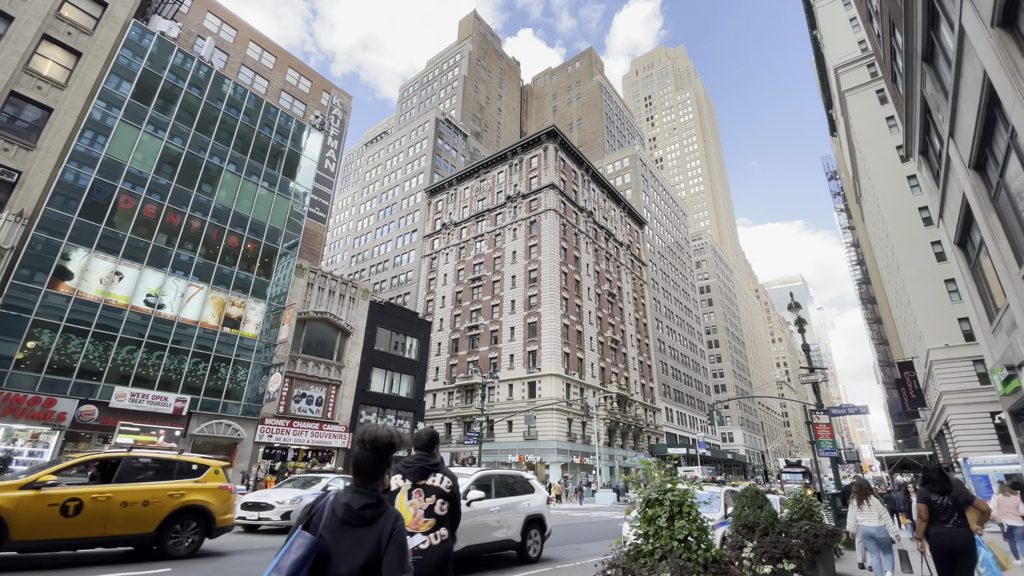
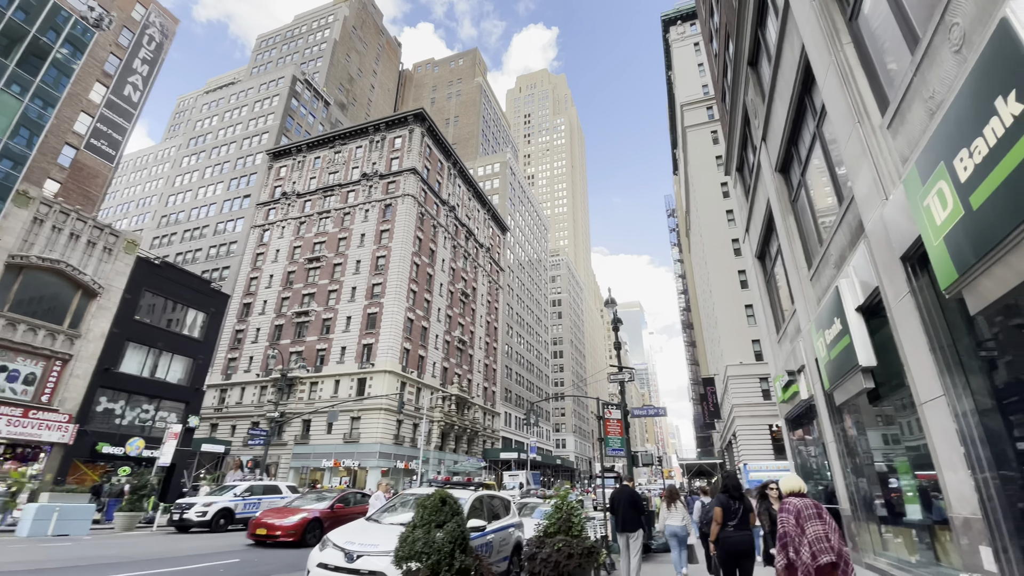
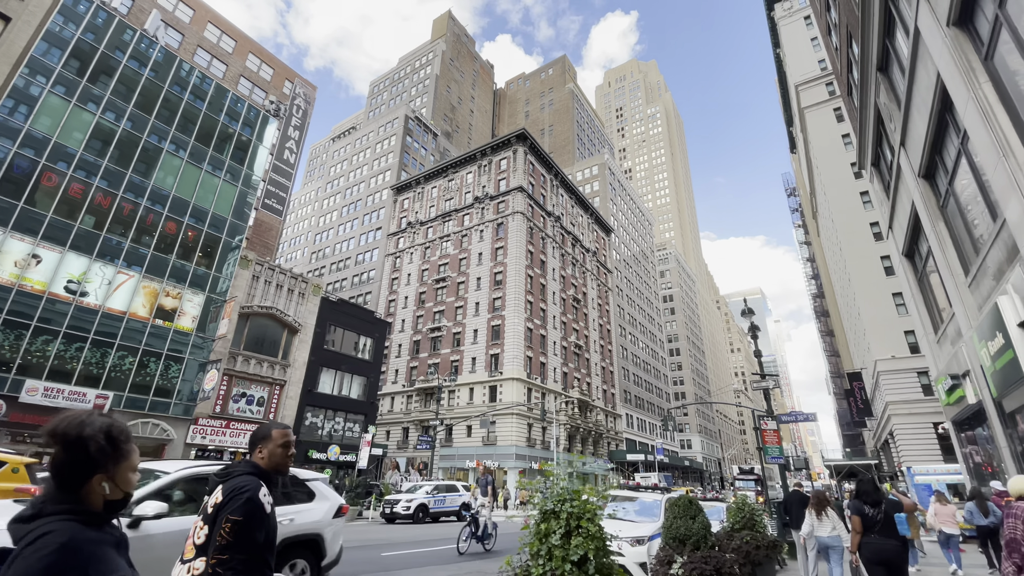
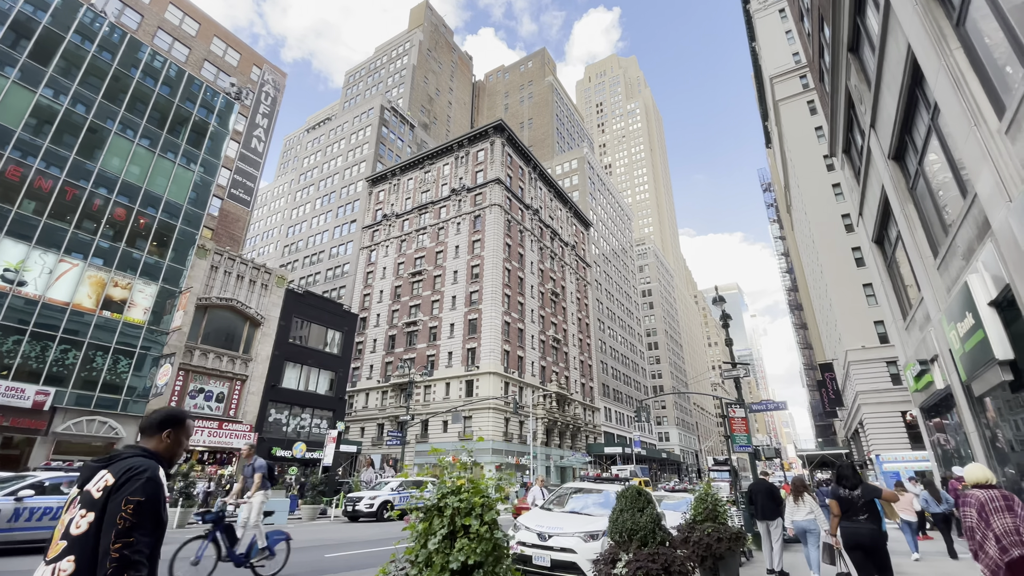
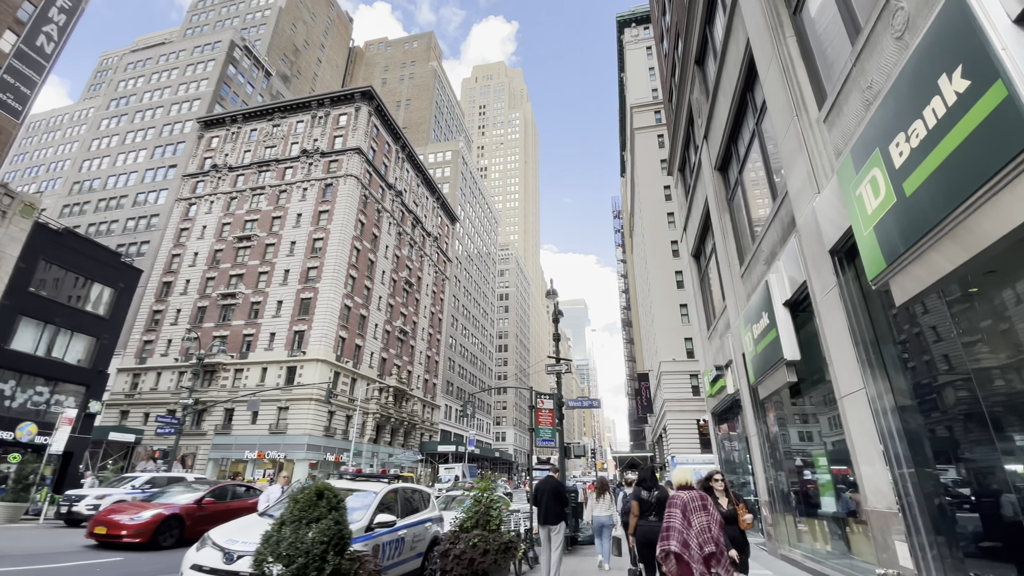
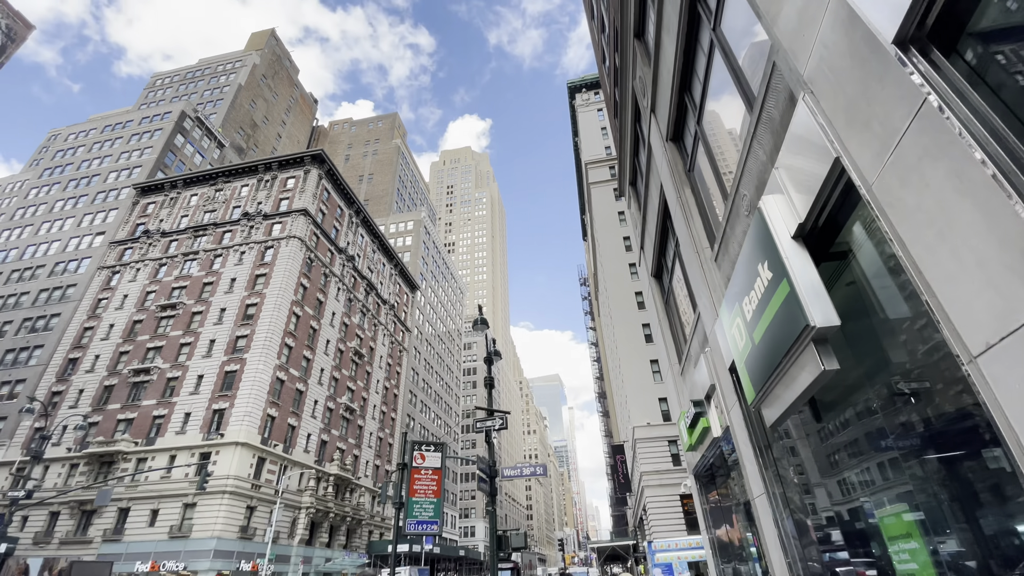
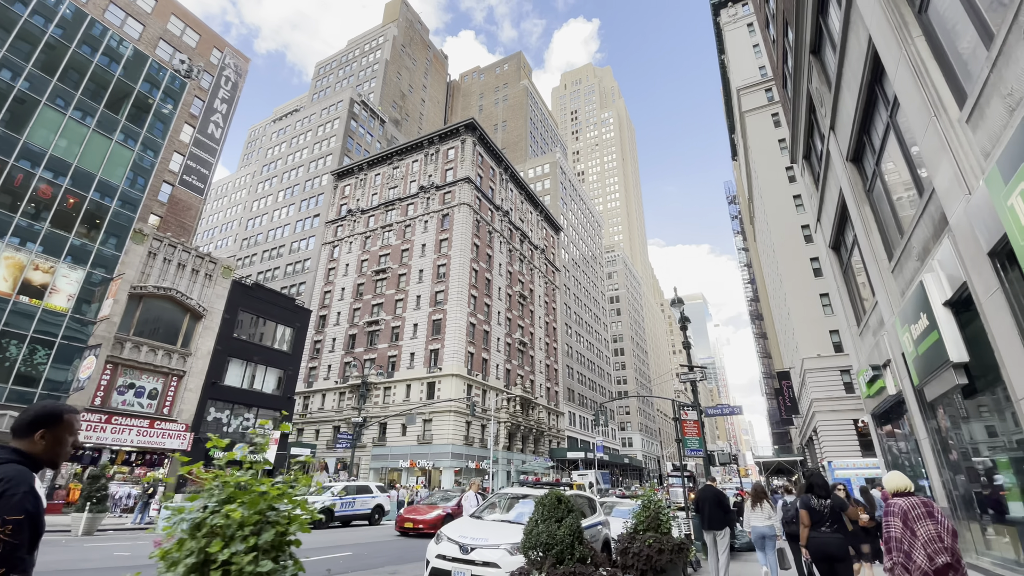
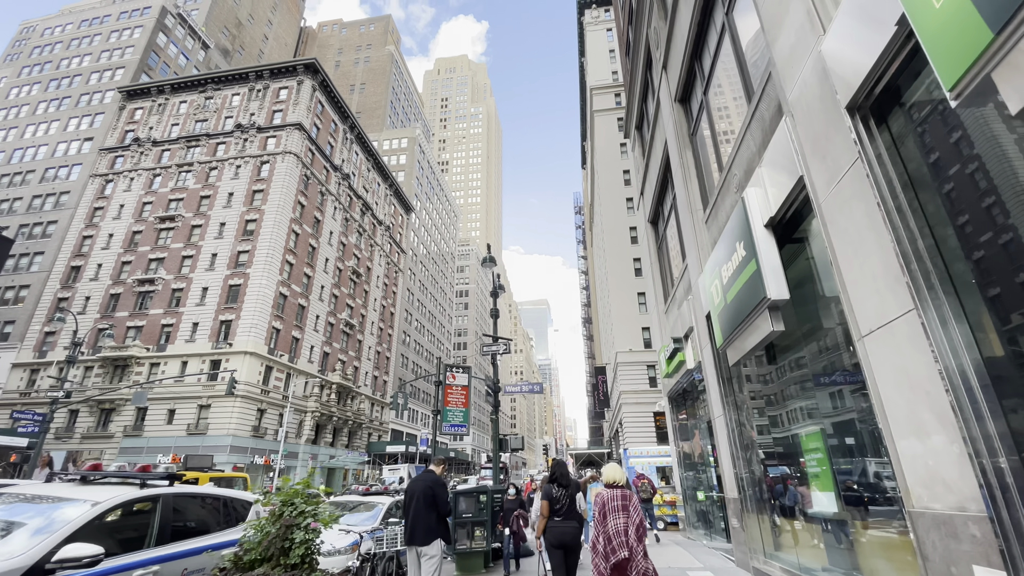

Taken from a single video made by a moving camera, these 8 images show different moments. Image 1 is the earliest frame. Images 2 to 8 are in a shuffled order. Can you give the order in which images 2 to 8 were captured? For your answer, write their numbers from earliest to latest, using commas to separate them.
3, 4, 7, 2, 5, 8, 6
